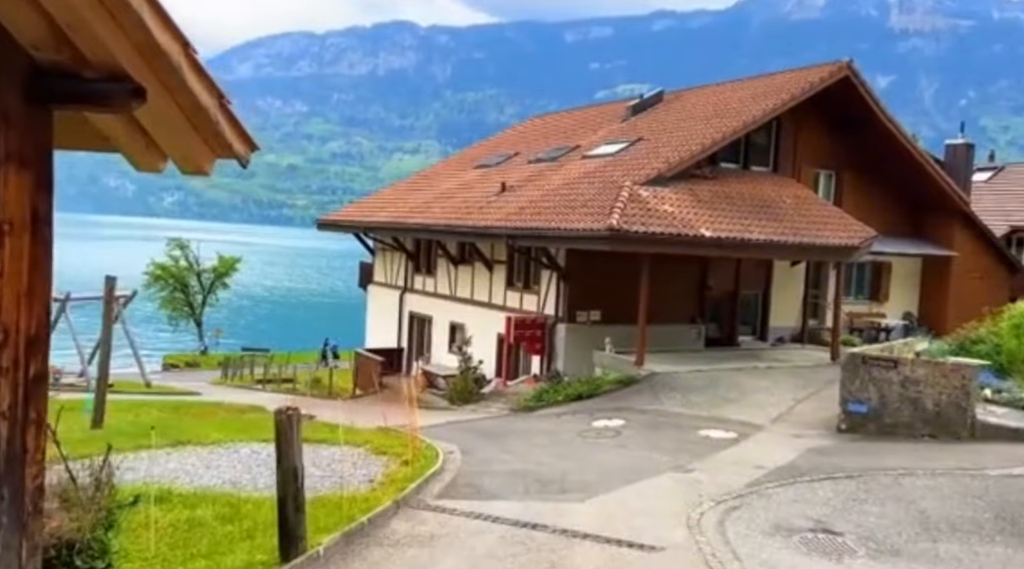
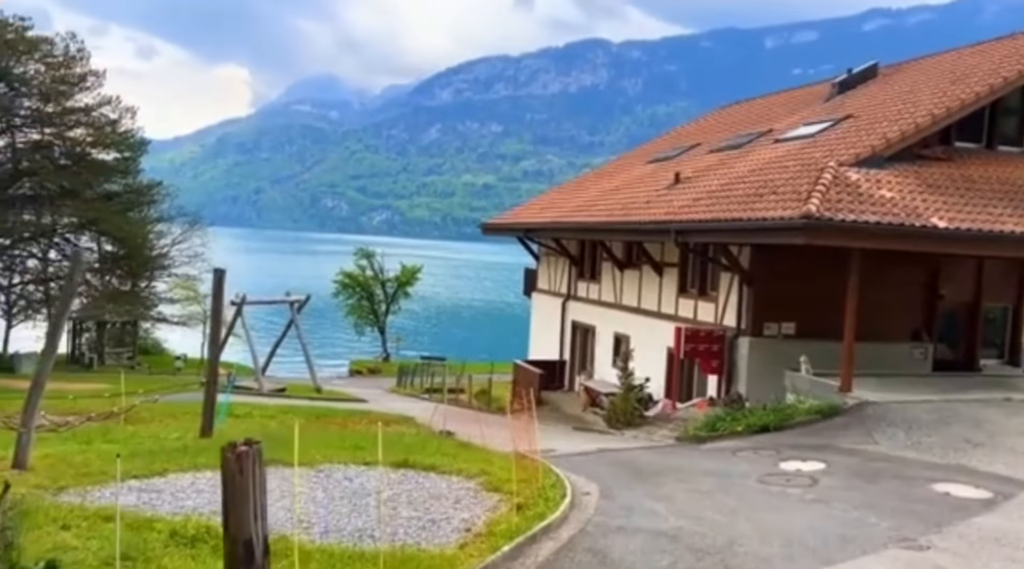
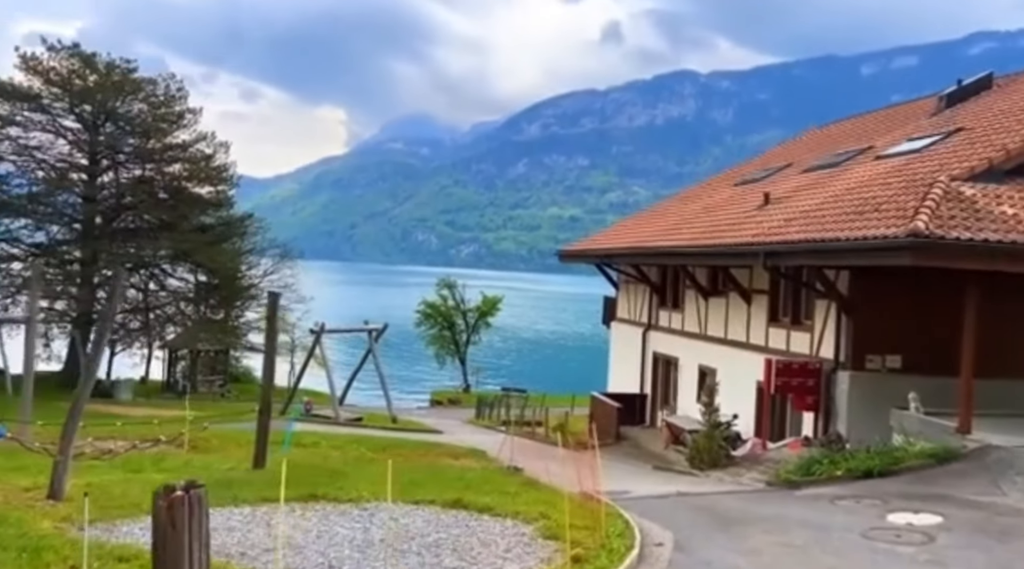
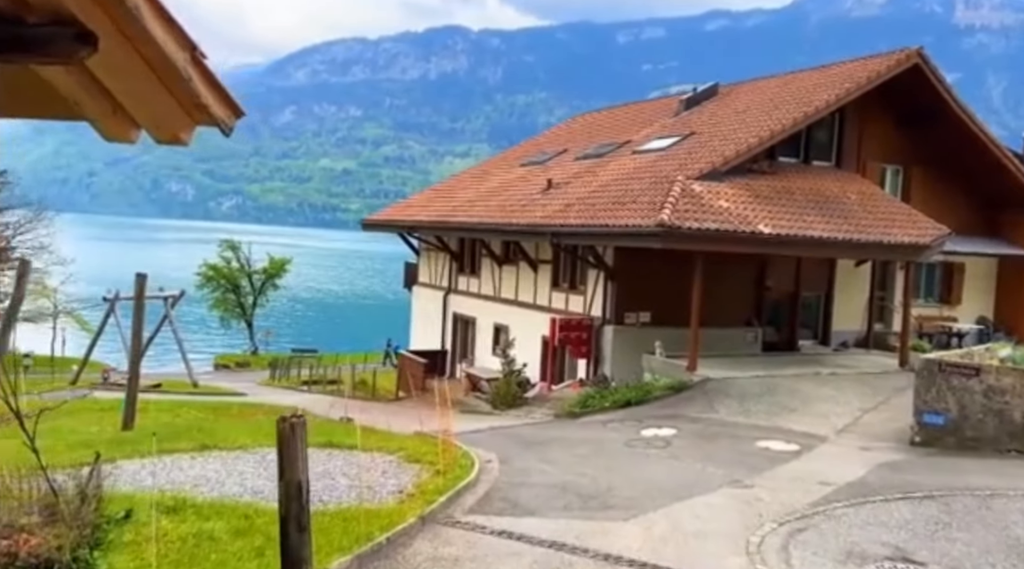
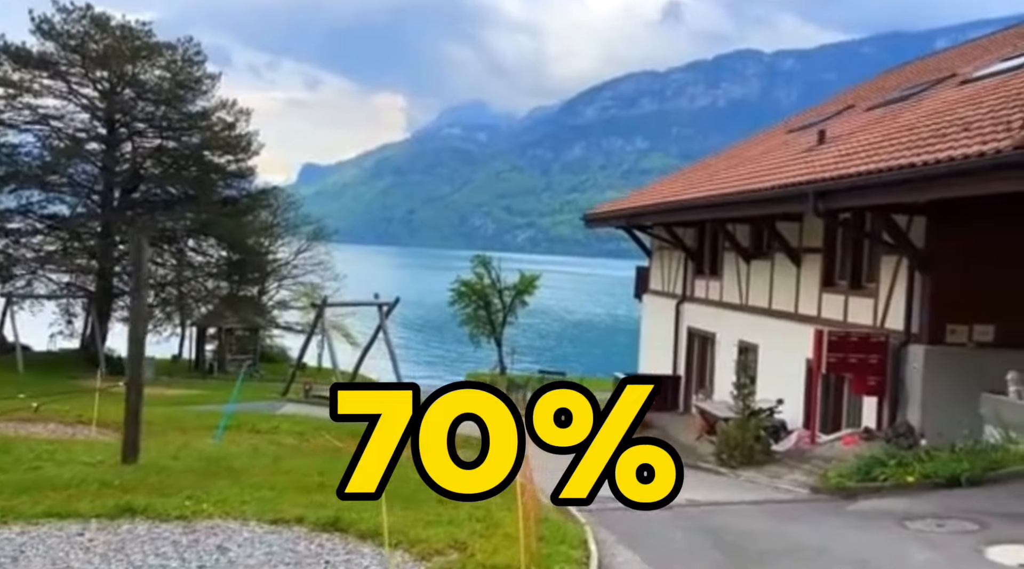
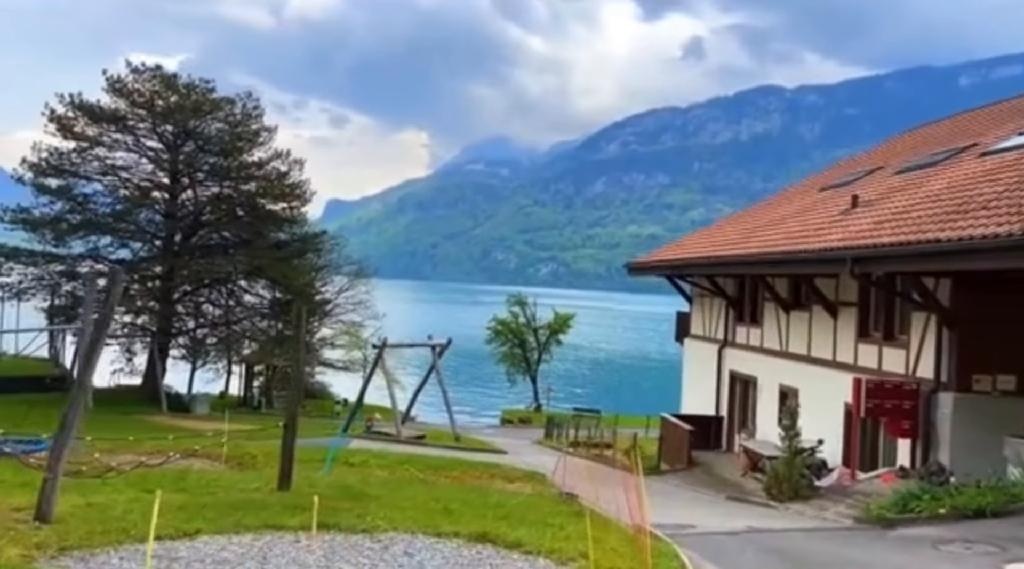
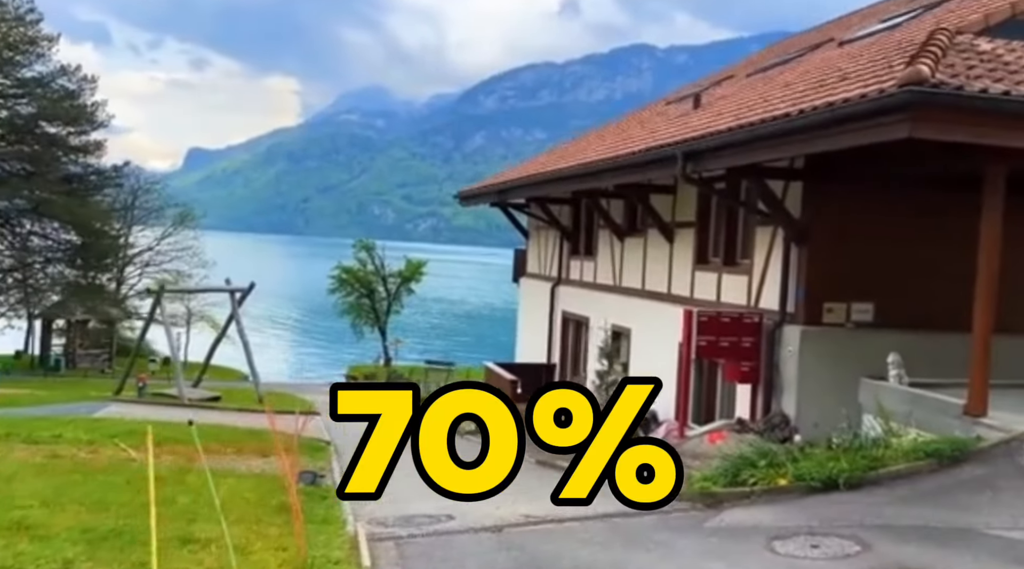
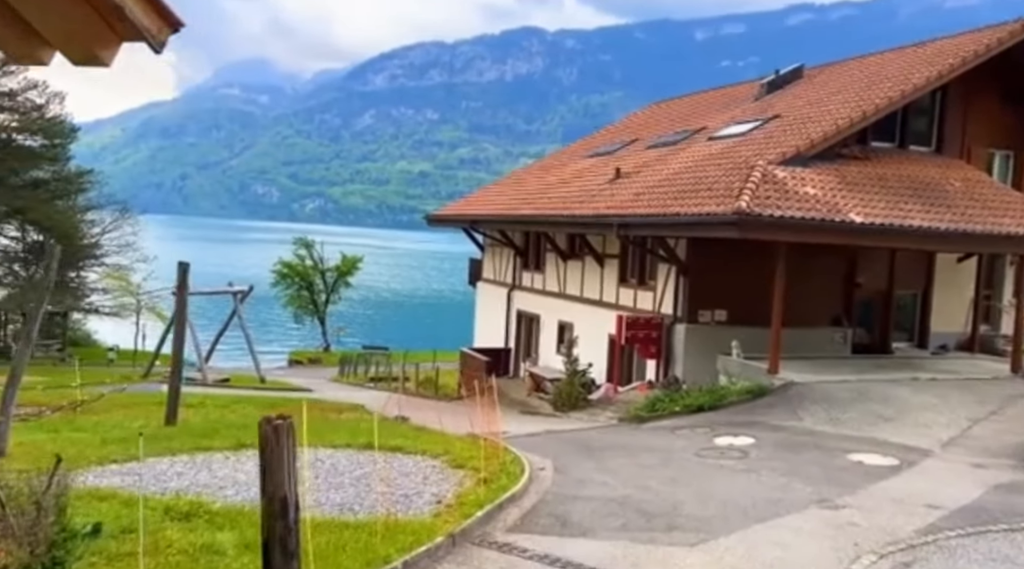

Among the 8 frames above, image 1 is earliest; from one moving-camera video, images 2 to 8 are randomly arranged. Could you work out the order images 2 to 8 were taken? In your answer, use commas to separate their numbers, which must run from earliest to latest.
4, 8, 2, 3, 6, 5, 7
